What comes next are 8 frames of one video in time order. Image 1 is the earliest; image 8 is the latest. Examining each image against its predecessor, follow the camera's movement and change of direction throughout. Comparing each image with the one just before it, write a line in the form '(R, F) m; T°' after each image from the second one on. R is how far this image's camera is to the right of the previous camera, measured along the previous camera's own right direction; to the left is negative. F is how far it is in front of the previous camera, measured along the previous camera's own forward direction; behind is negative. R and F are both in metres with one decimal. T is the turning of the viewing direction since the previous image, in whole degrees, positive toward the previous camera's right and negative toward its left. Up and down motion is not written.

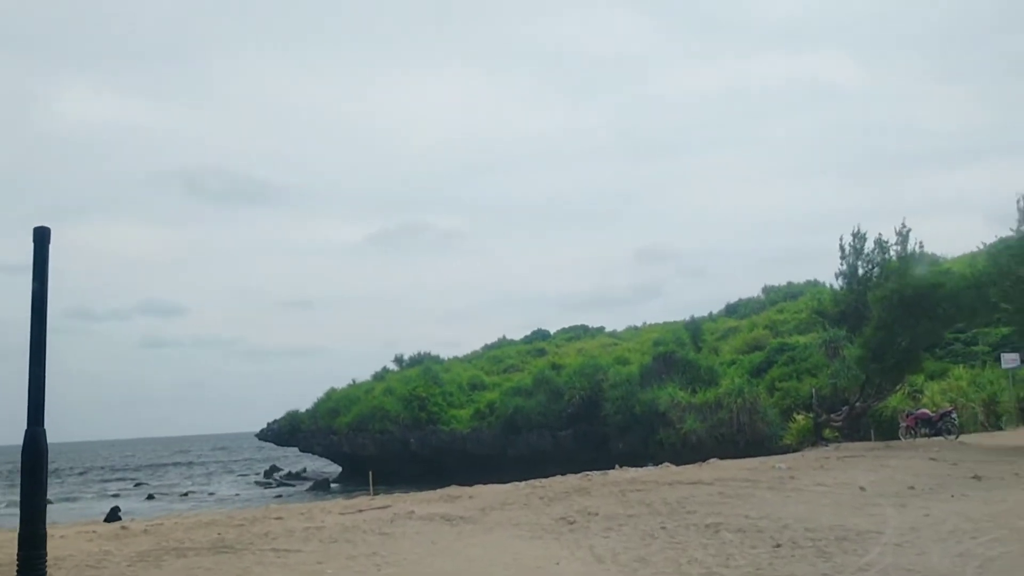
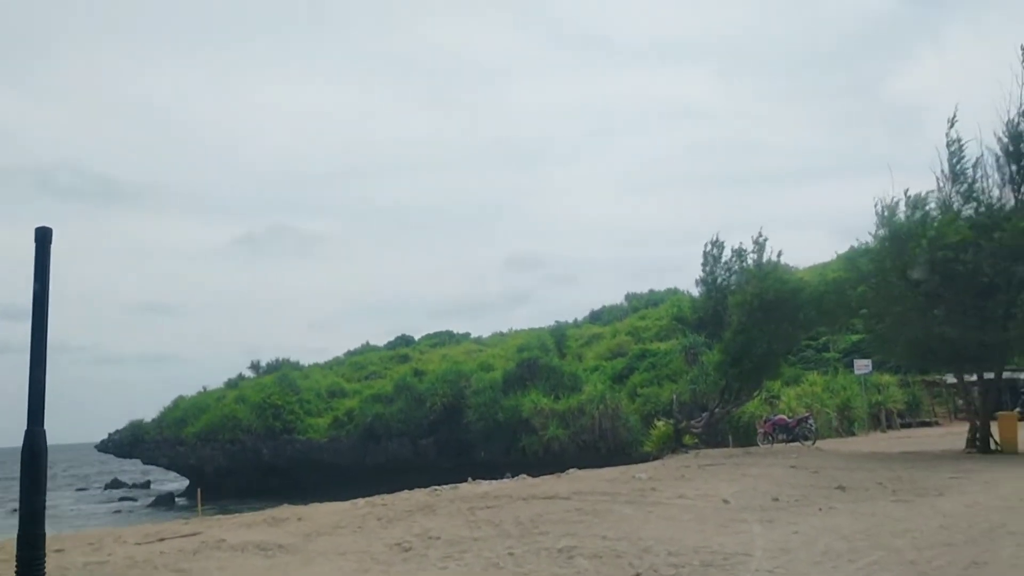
(+0.5, +1.1) m; +8°
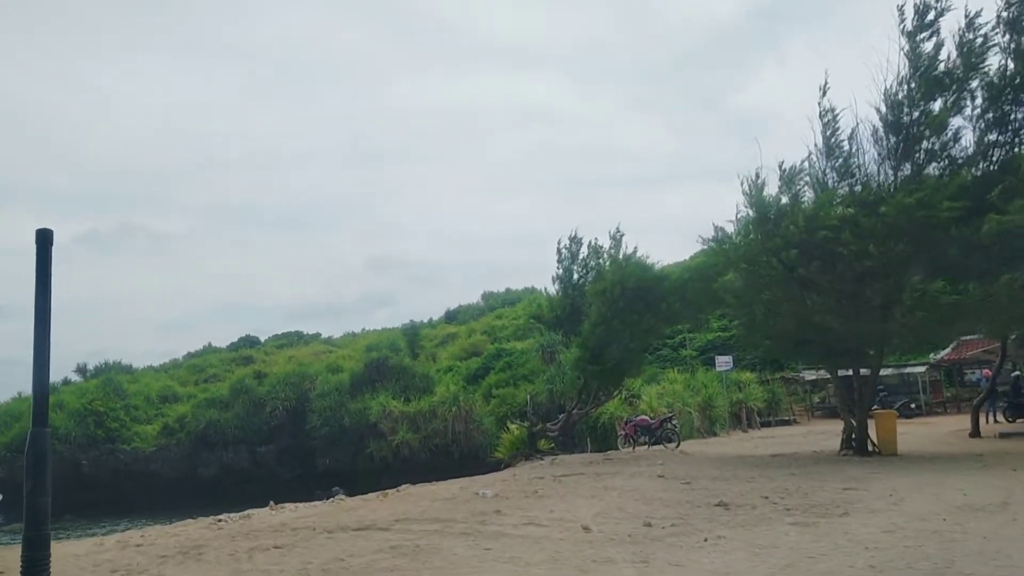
(+0.6, +2.9) m; +8°
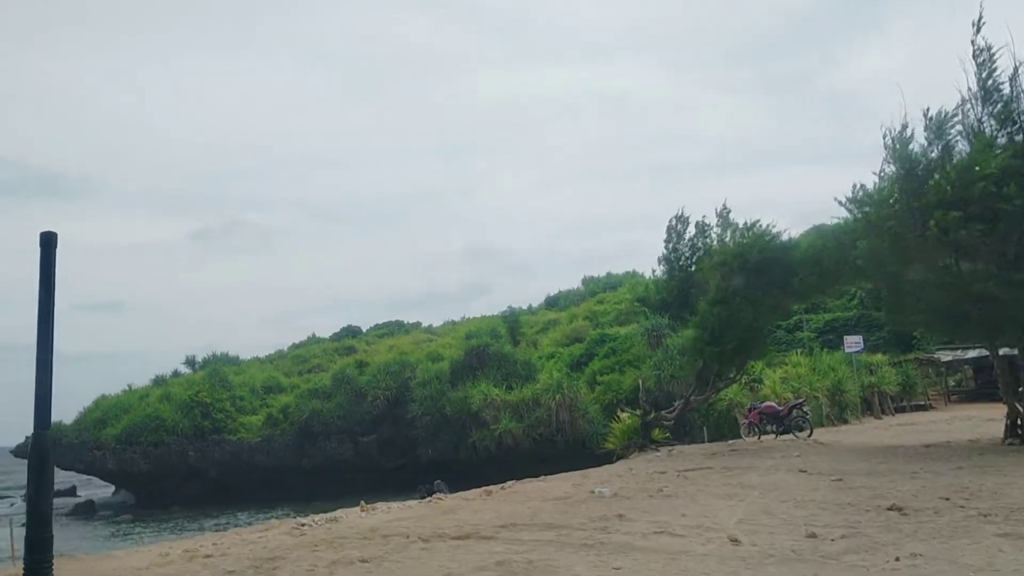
(-0.2, +1.7) m; -6°
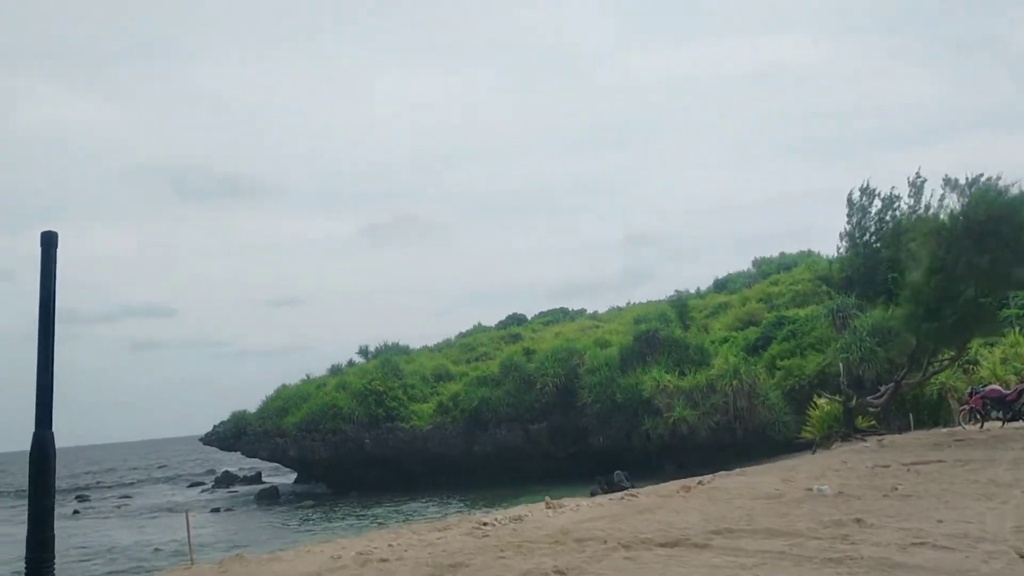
(-0.4, +1.3) m; -10°
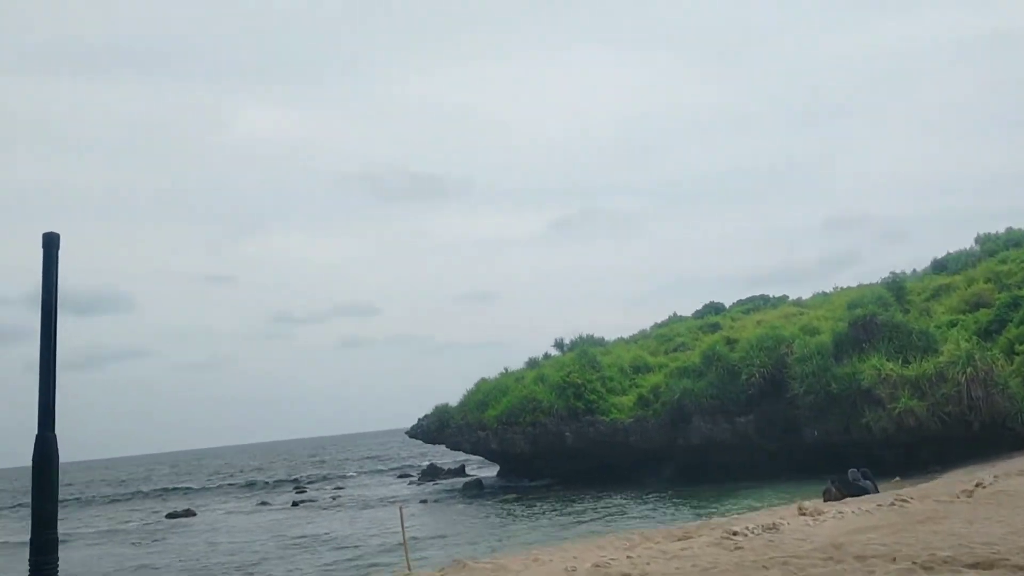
(-0.4, +1.1) m; -11°
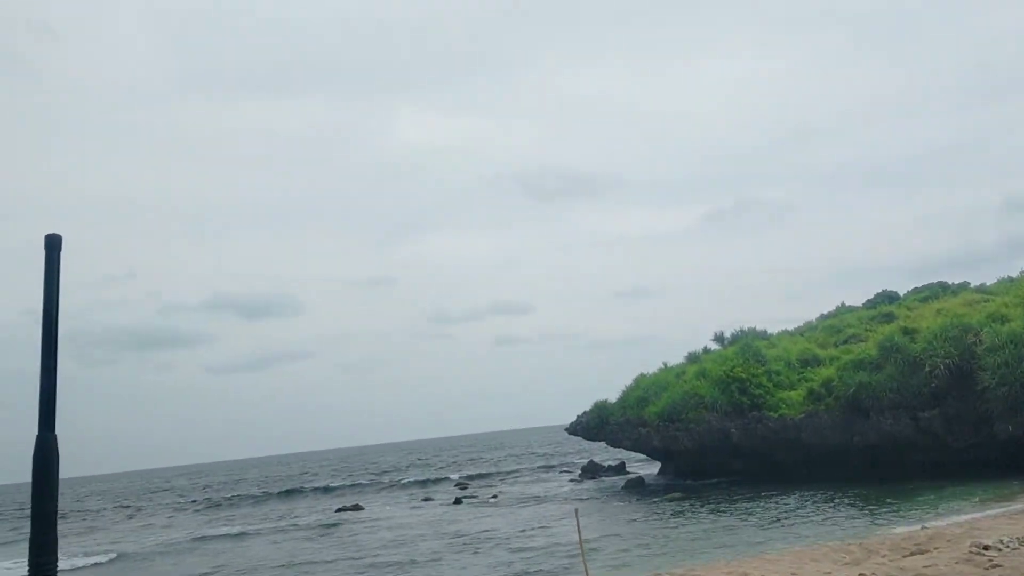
(-0.3, +0.8) m; -9°
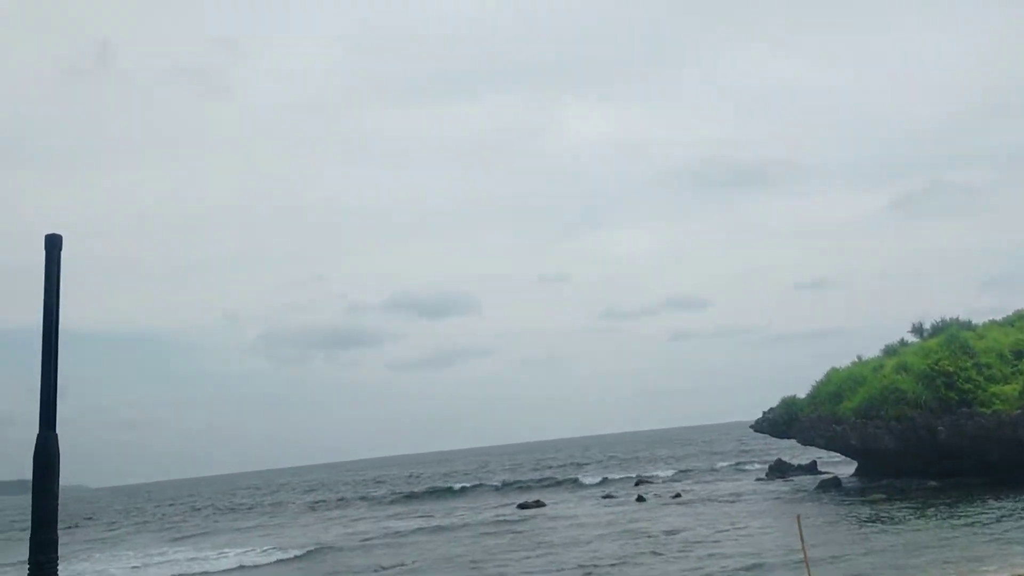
(-0.3, +1.1) m; -10°
